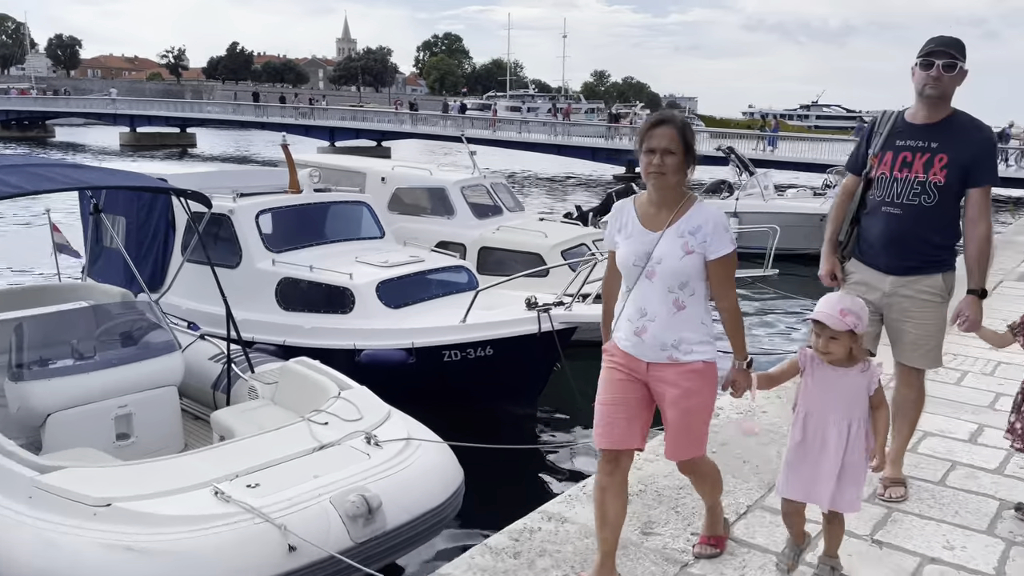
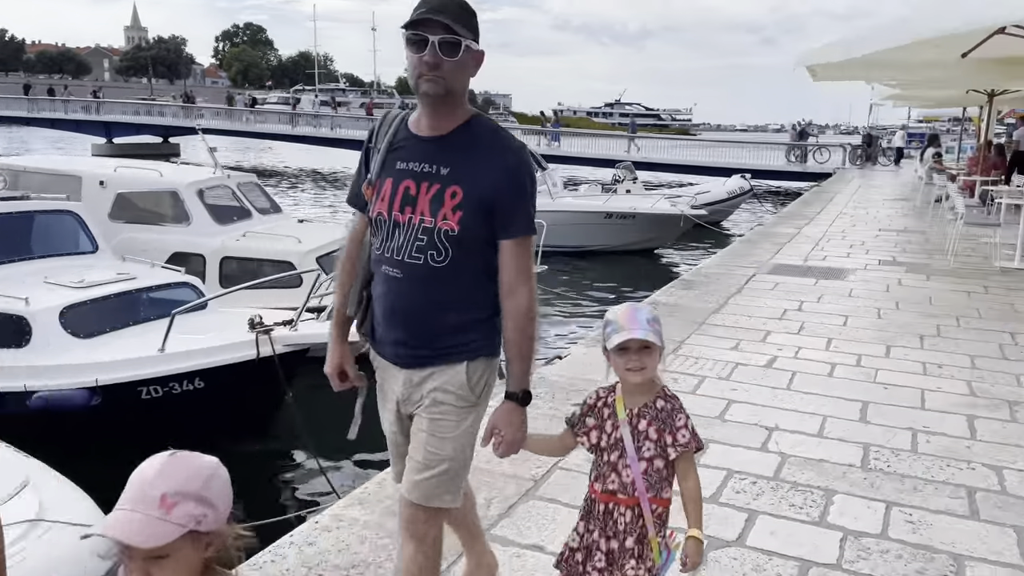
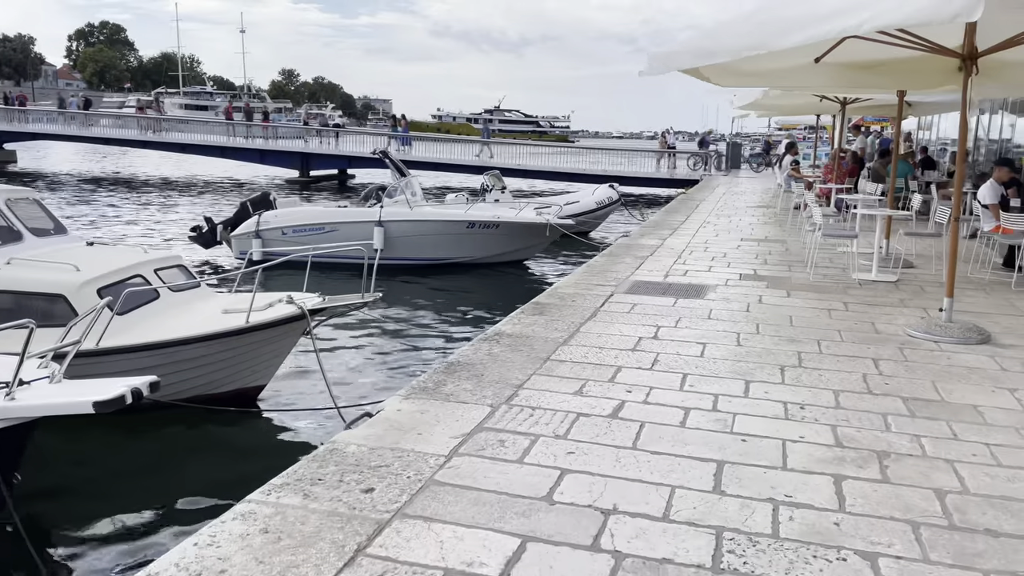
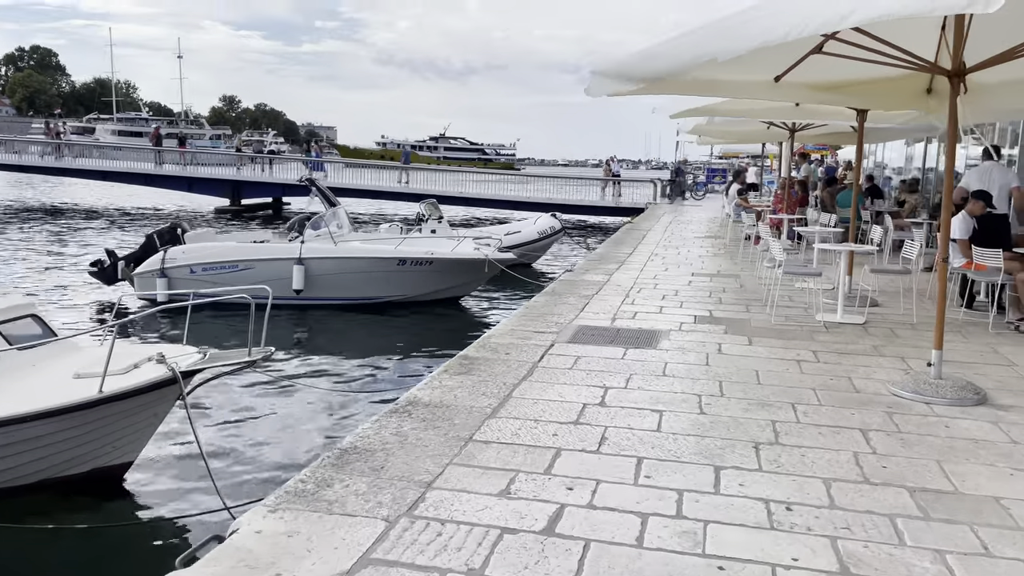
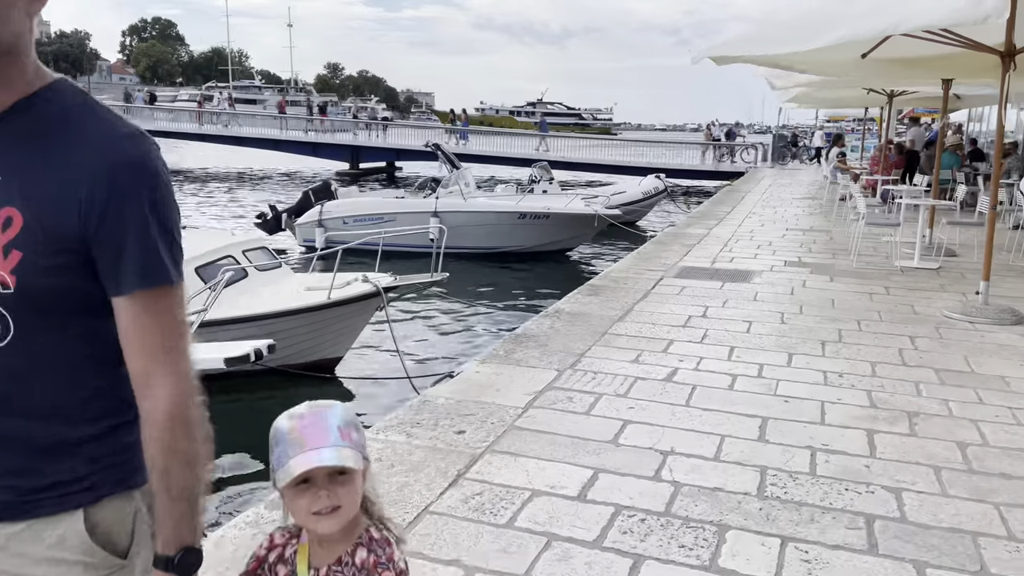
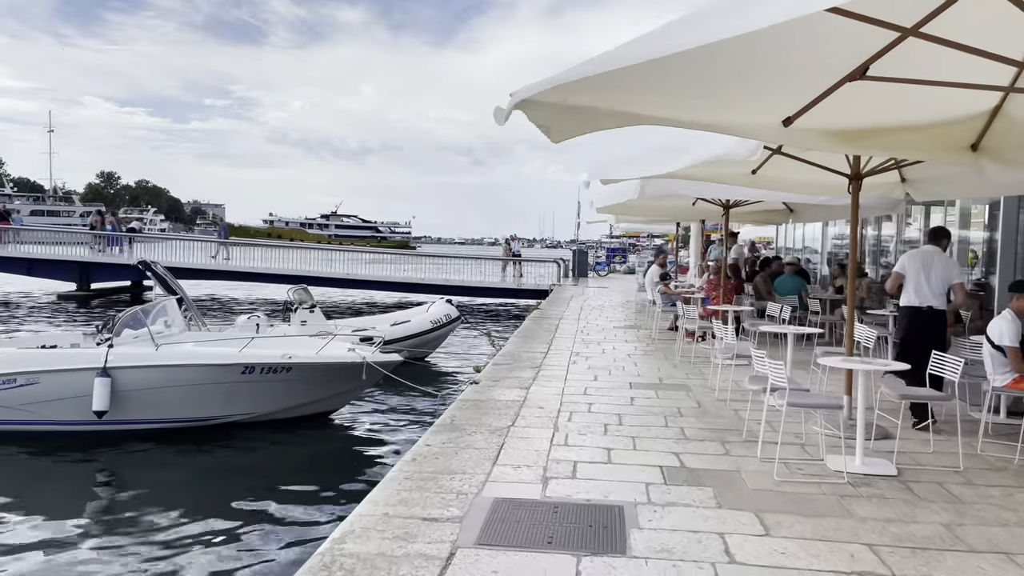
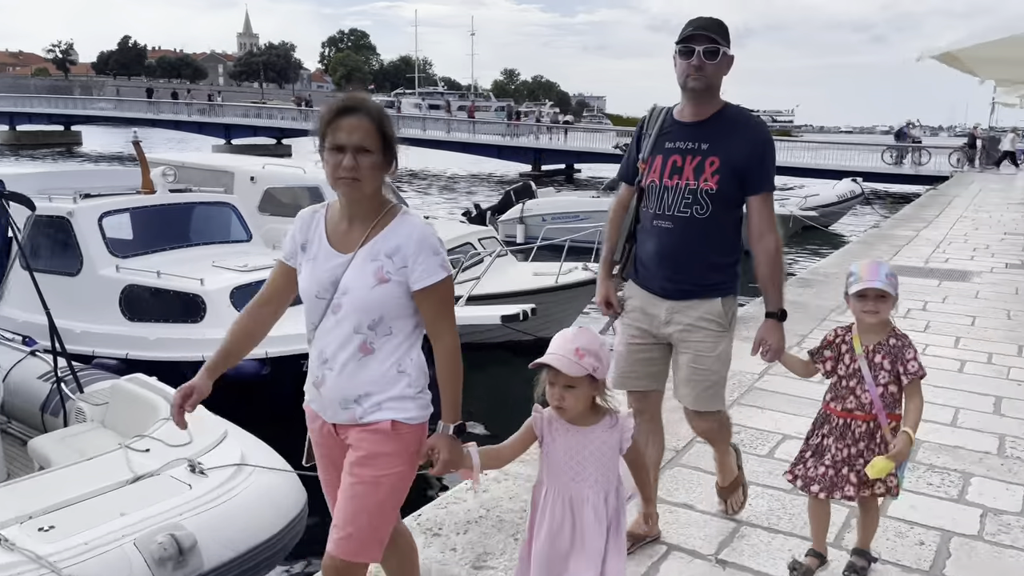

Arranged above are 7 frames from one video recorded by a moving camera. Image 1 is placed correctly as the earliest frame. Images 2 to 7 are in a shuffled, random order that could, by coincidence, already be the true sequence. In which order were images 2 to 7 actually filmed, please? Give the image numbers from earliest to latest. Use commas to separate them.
7, 2, 5, 3, 4, 6
